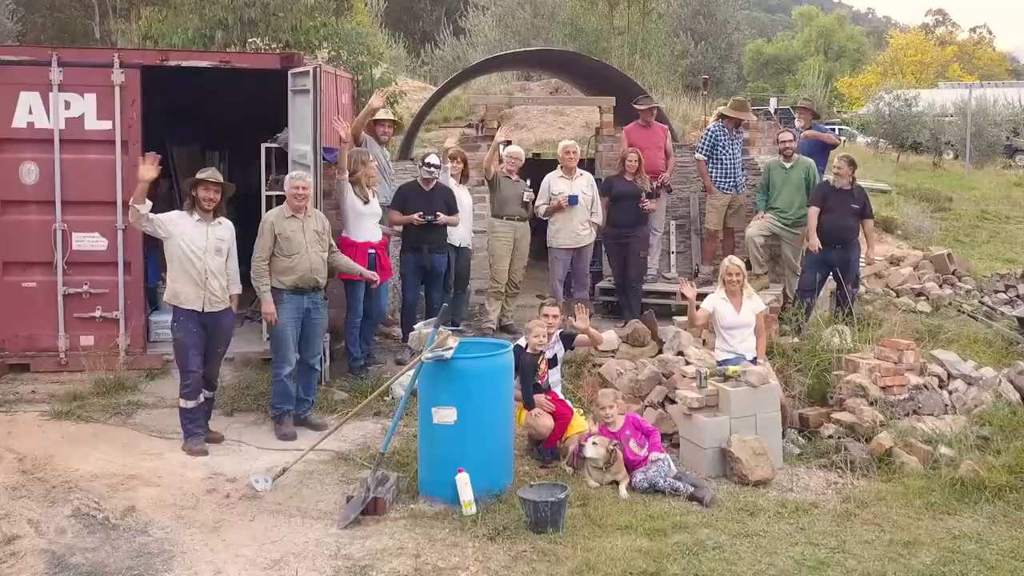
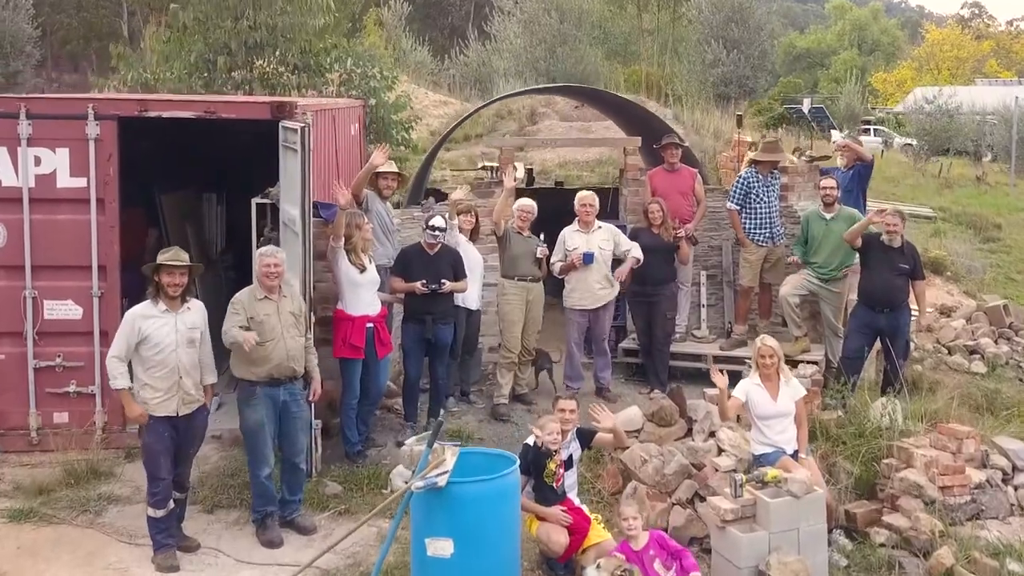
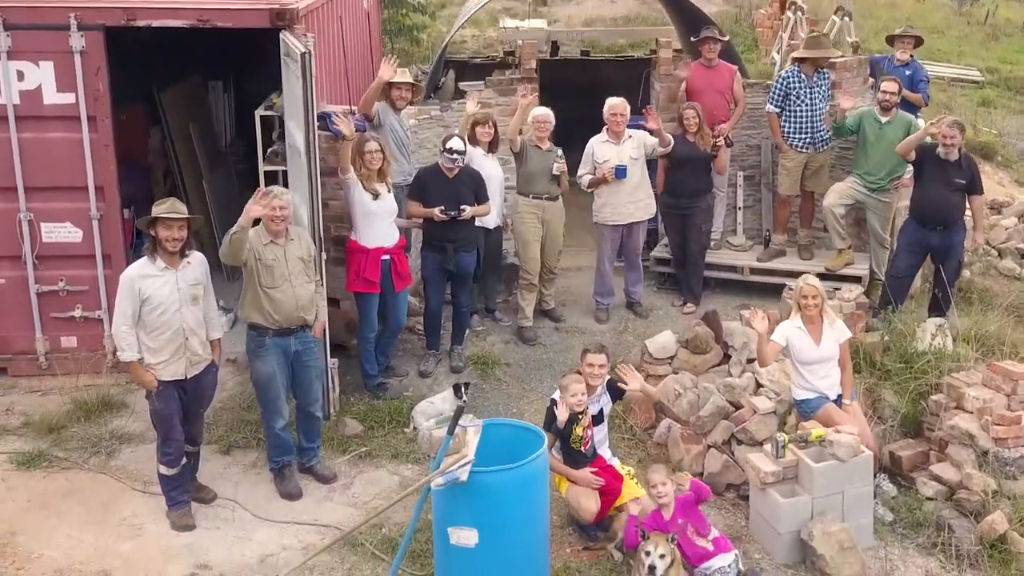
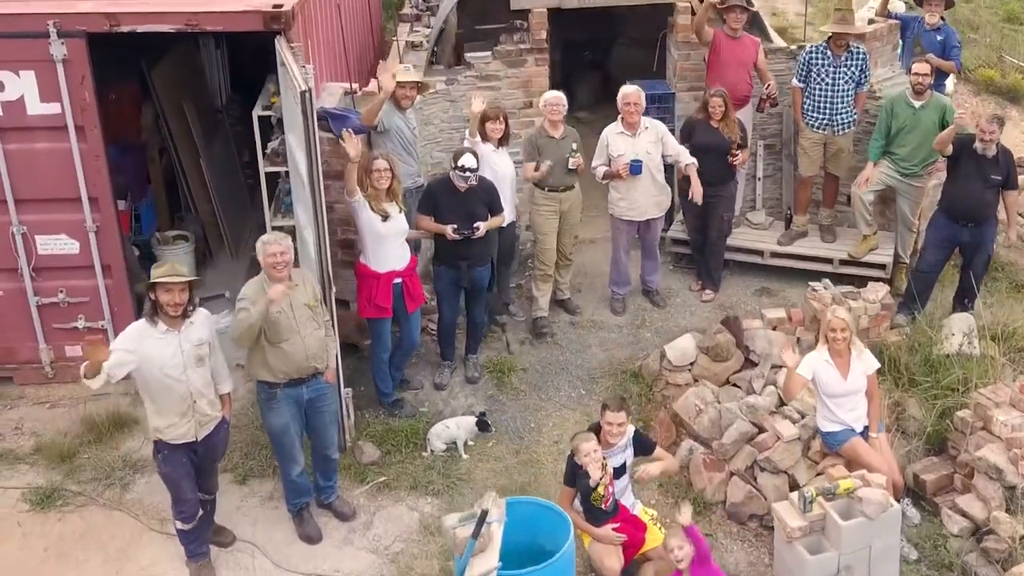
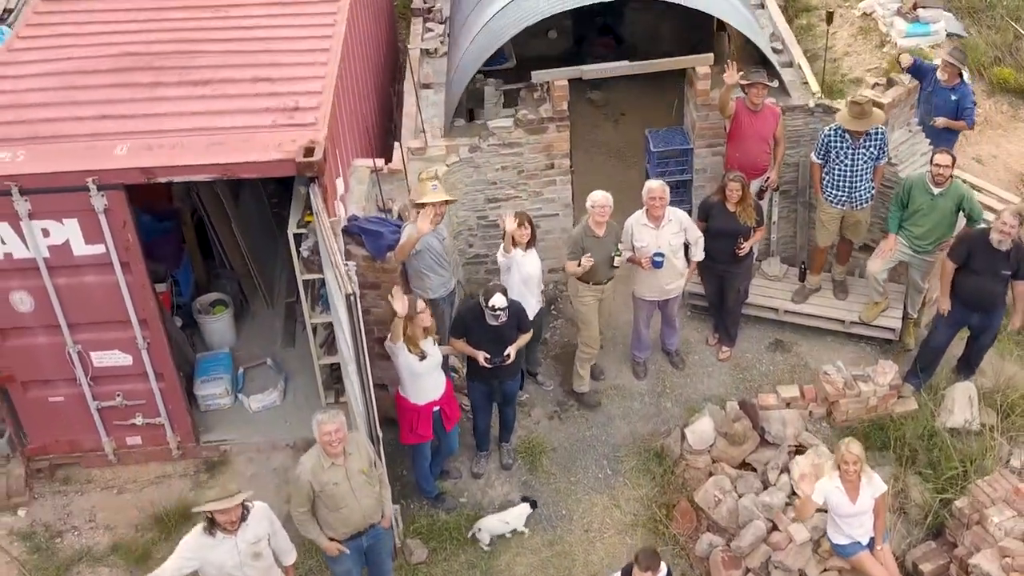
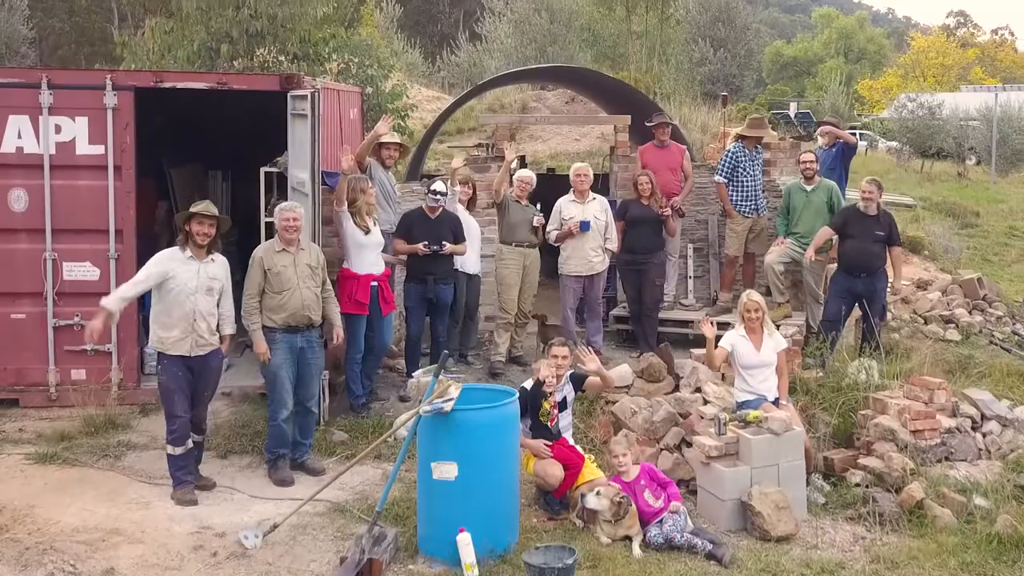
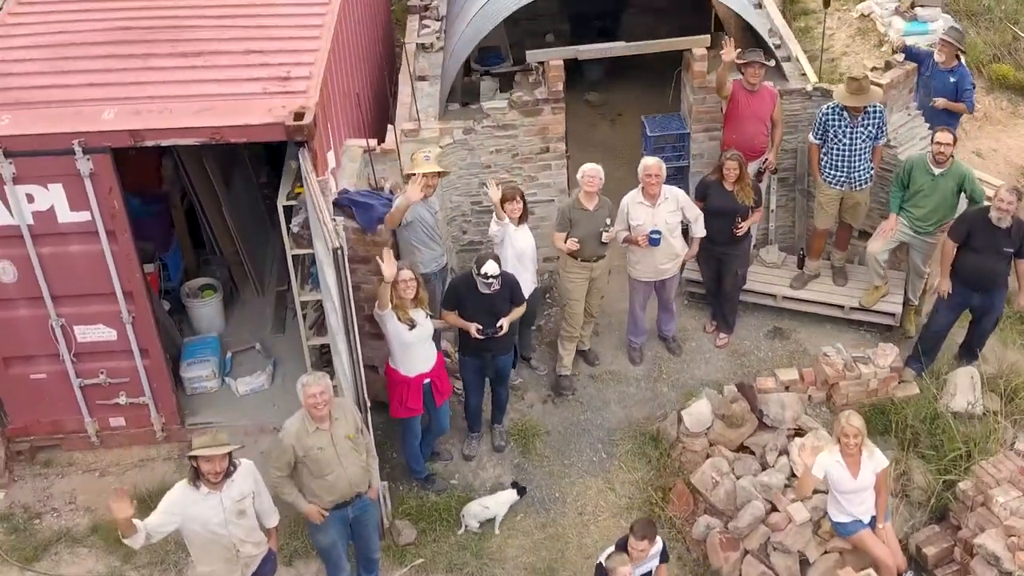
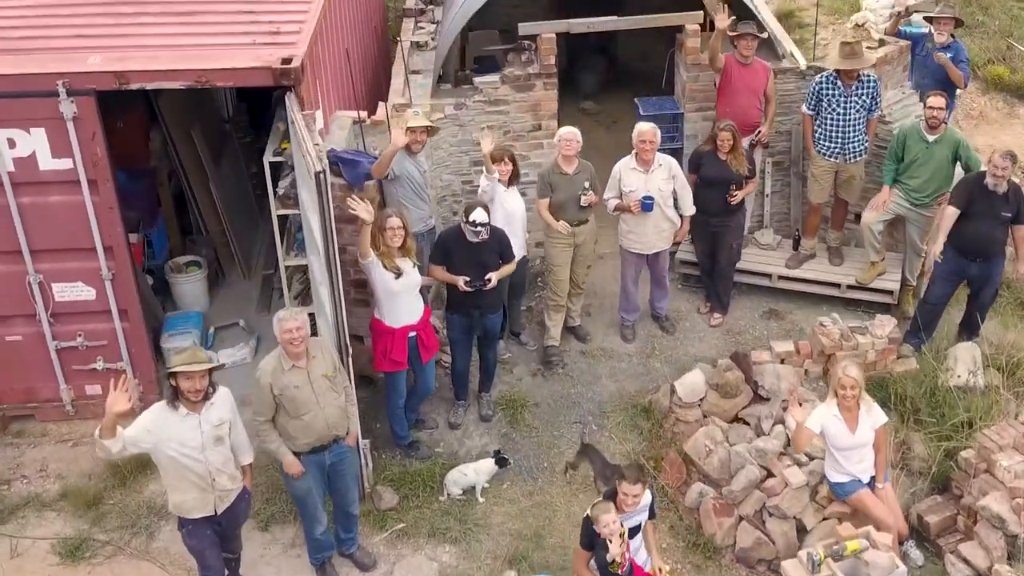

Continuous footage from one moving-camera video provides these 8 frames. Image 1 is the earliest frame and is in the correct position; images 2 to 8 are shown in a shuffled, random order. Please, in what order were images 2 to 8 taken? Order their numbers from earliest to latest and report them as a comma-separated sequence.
6, 2, 3, 4, 8, 7, 5
